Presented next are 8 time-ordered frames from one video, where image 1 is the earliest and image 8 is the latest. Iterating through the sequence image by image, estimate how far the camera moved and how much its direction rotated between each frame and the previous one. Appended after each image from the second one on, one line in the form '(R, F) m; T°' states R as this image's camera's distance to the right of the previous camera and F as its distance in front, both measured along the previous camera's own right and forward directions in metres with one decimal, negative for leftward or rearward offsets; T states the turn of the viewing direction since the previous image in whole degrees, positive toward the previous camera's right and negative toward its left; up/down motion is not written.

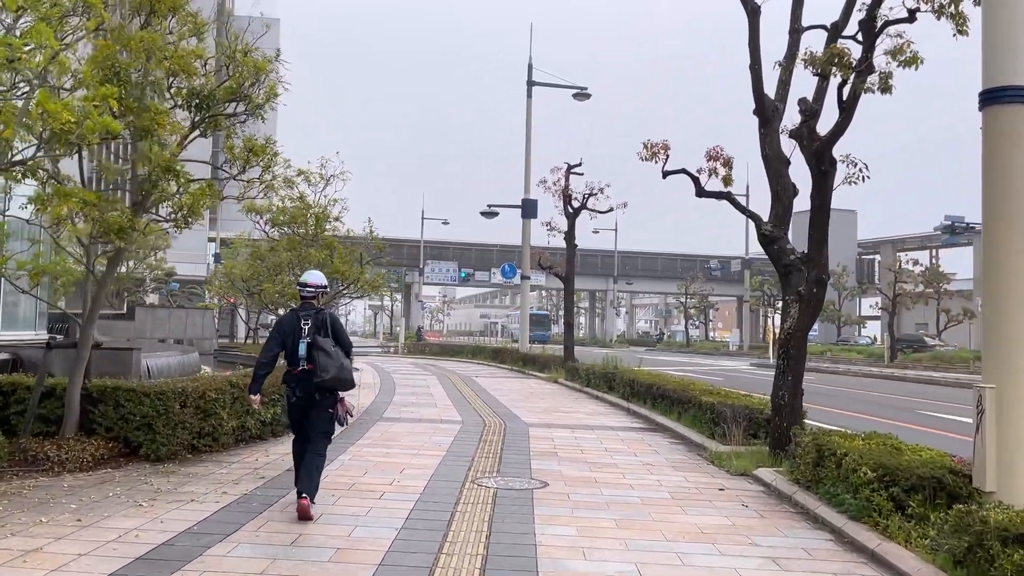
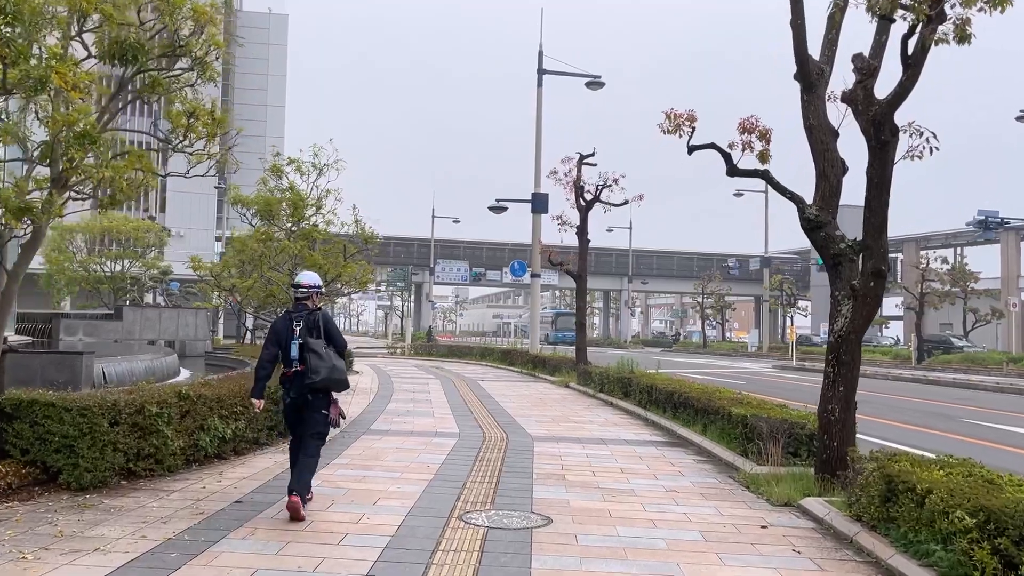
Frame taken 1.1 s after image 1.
(+0.1, +1.3) m; -1°
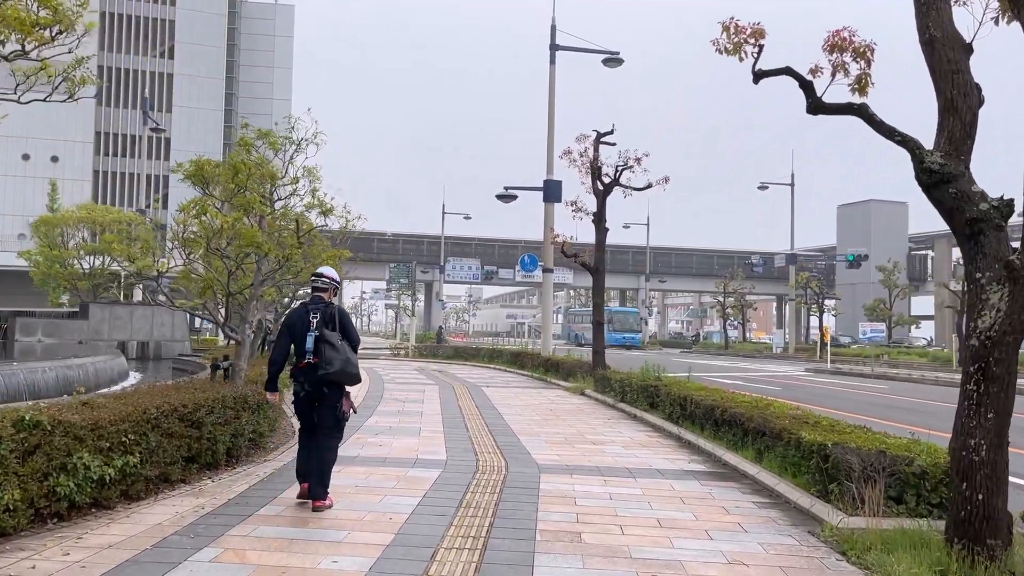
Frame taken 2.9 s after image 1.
(+0.1, +2.3) m; -1°
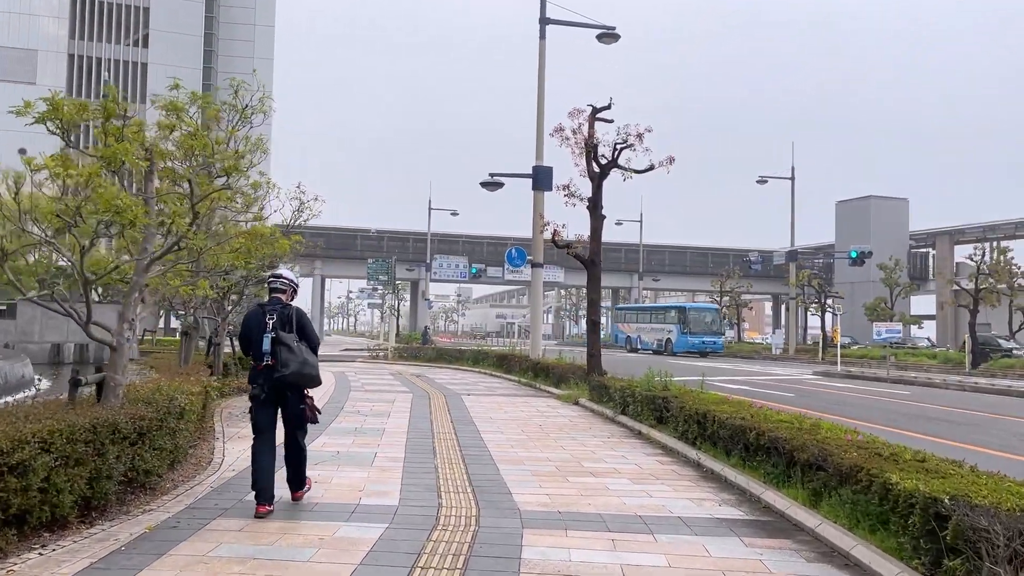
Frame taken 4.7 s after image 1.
(+0.1, +2.2) m; +1°
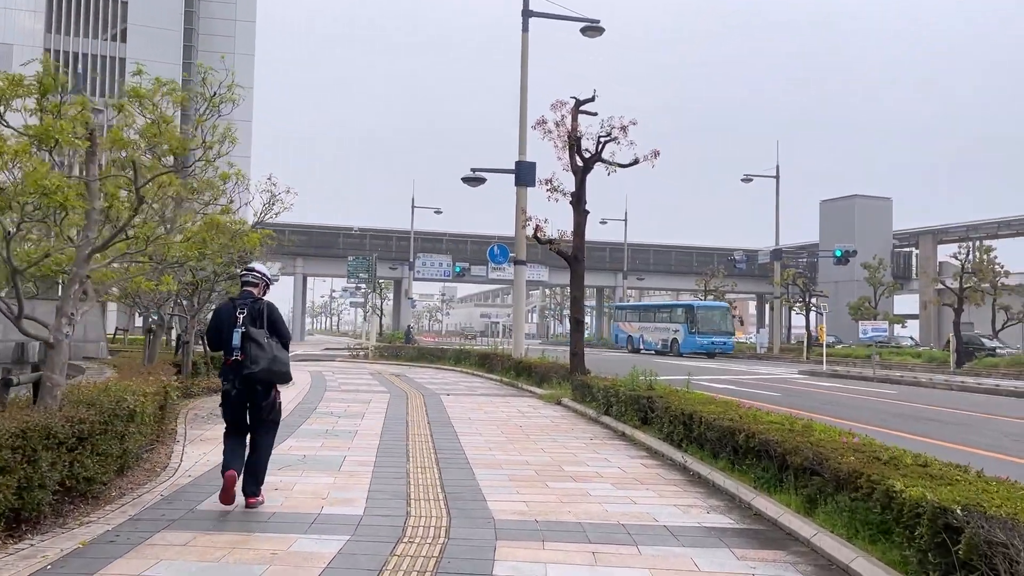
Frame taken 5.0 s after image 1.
(+0.1, +0.4) m; +1°
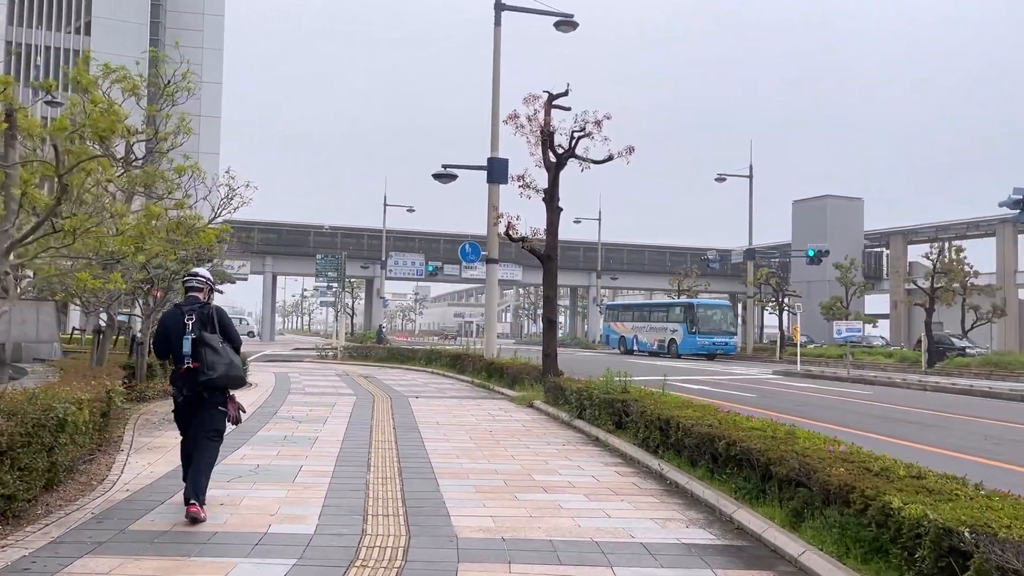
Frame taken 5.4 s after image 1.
(+0.1, +0.5) m; +2°
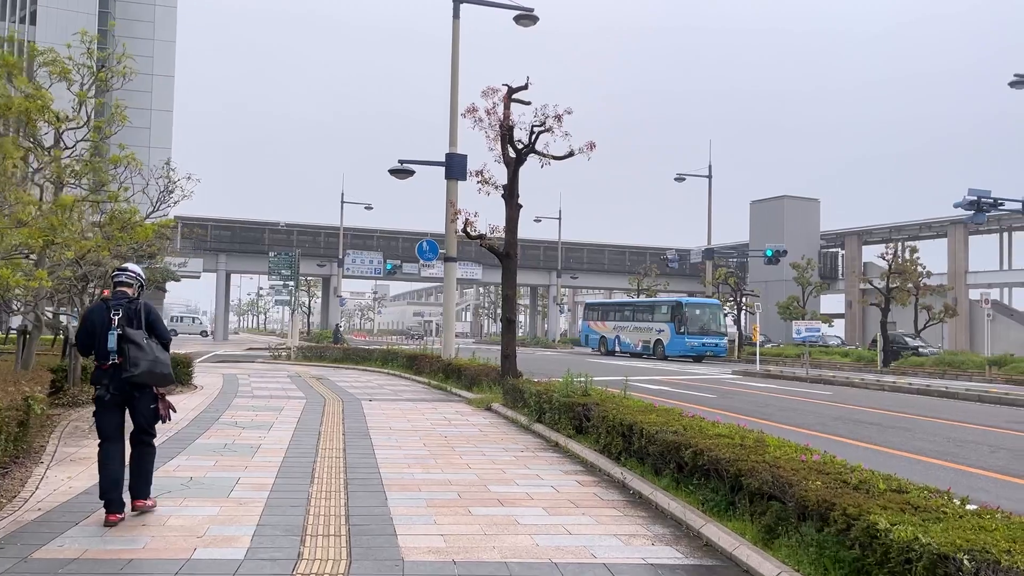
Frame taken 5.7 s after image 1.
(0.0, +0.5) m; +3°
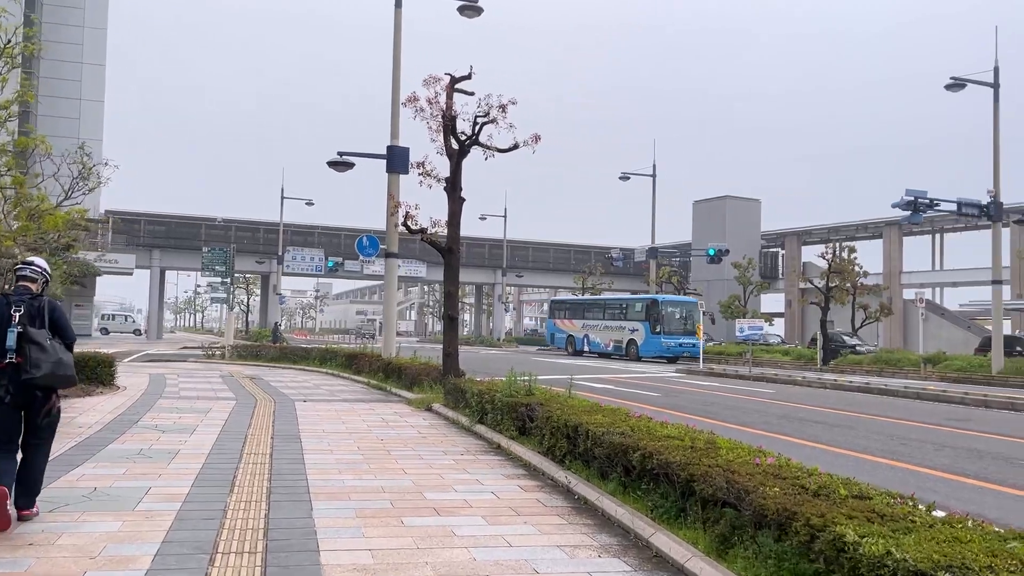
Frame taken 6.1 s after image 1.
(+0.1, +0.5) m; +4°
